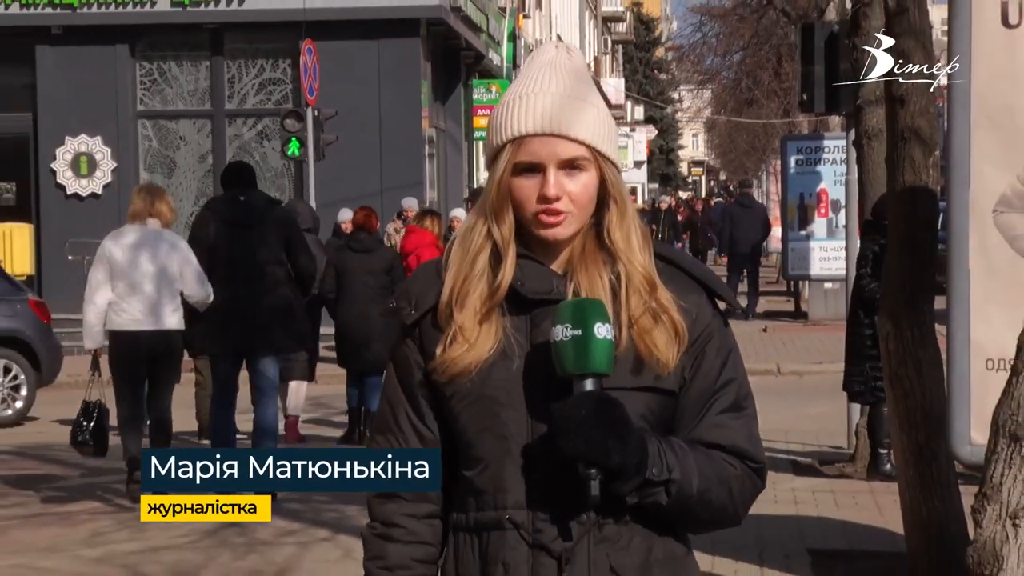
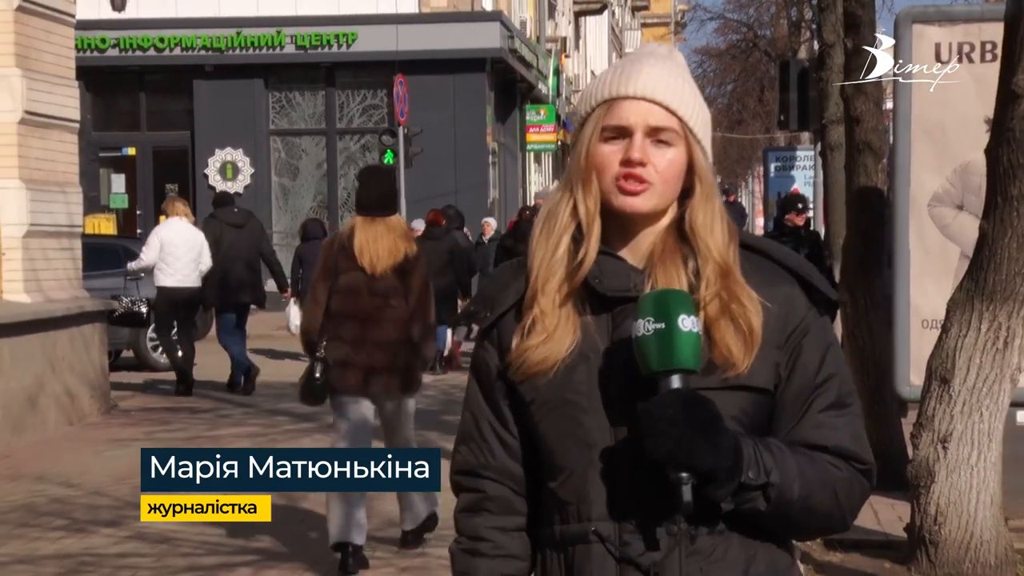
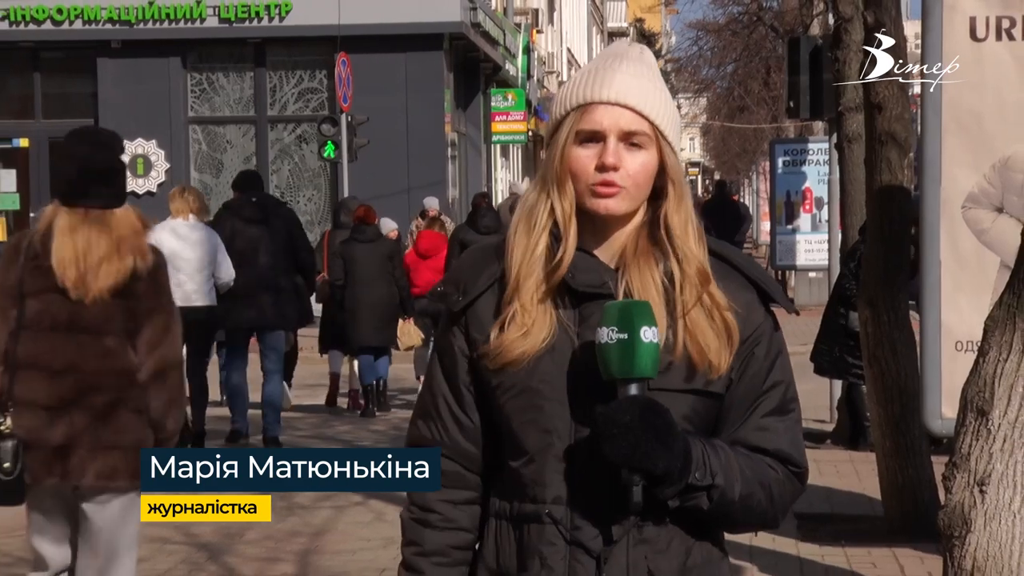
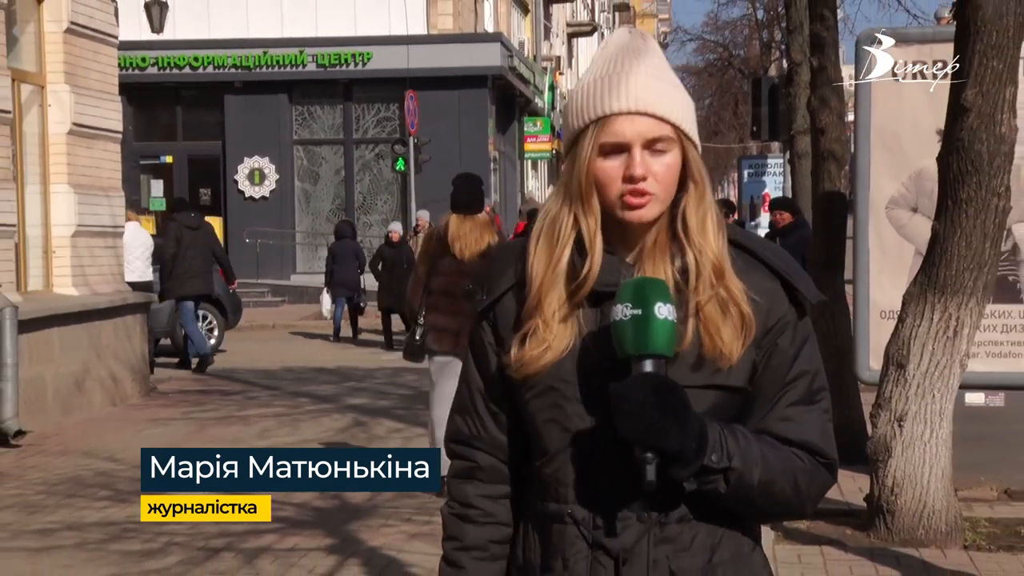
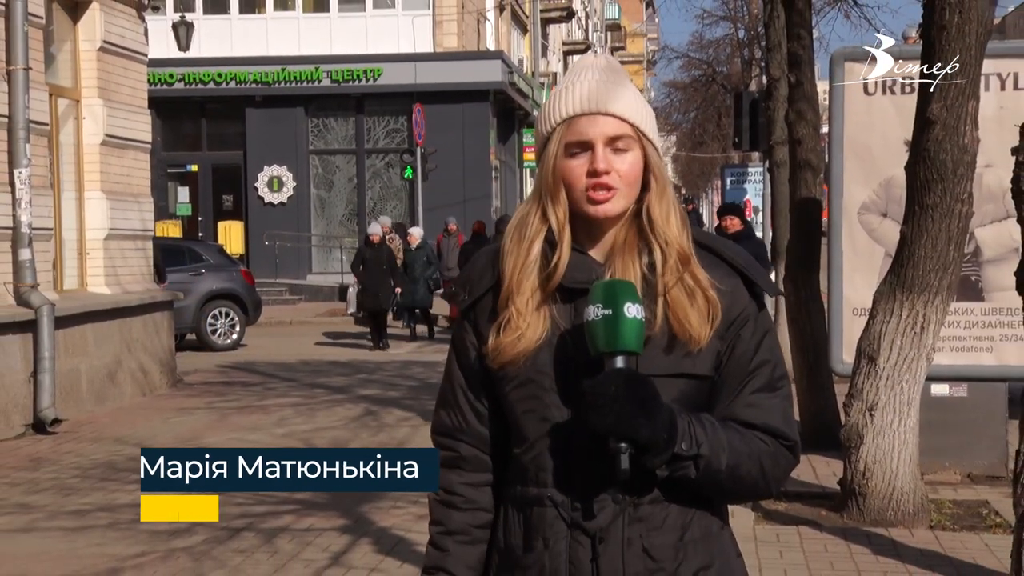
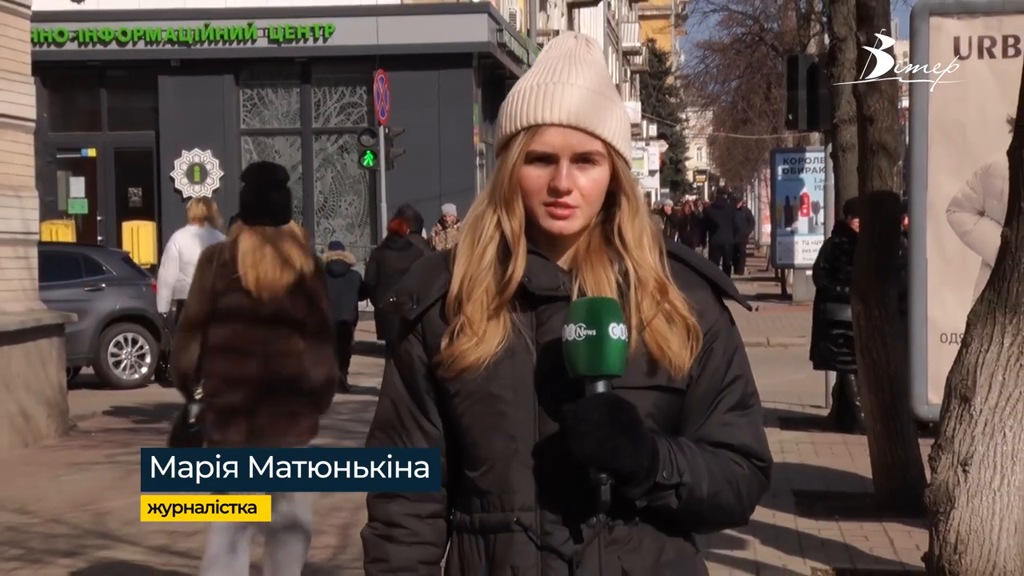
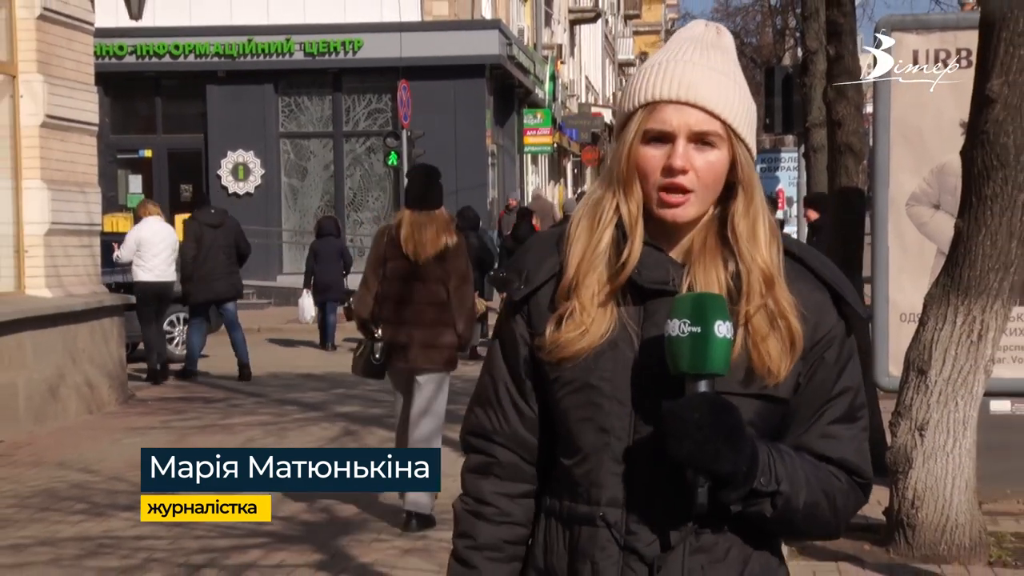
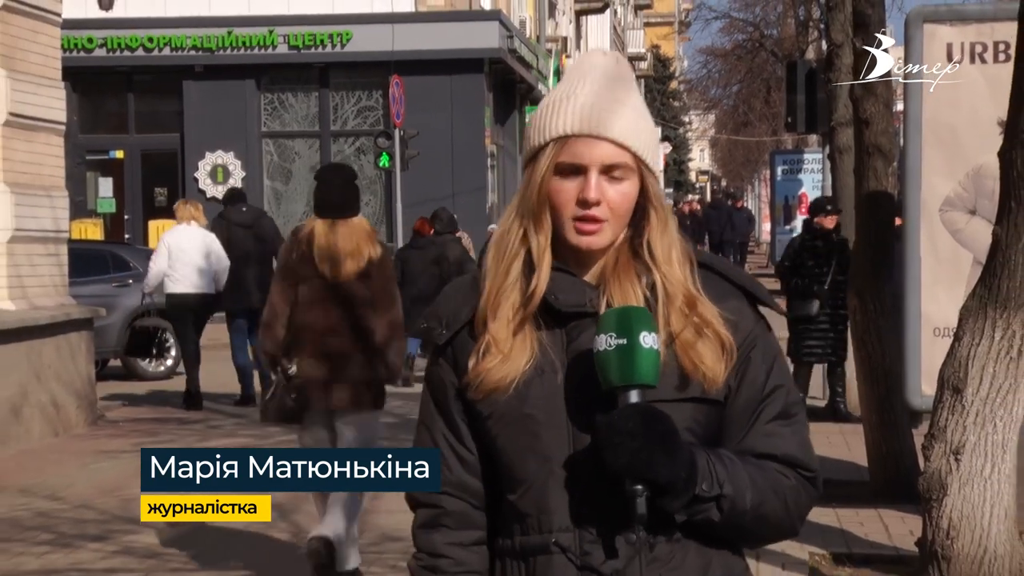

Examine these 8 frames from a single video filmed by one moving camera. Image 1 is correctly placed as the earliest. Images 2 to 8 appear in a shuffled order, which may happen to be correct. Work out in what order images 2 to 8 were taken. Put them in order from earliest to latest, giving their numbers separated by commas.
3, 6, 8, 2, 7, 4, 5
